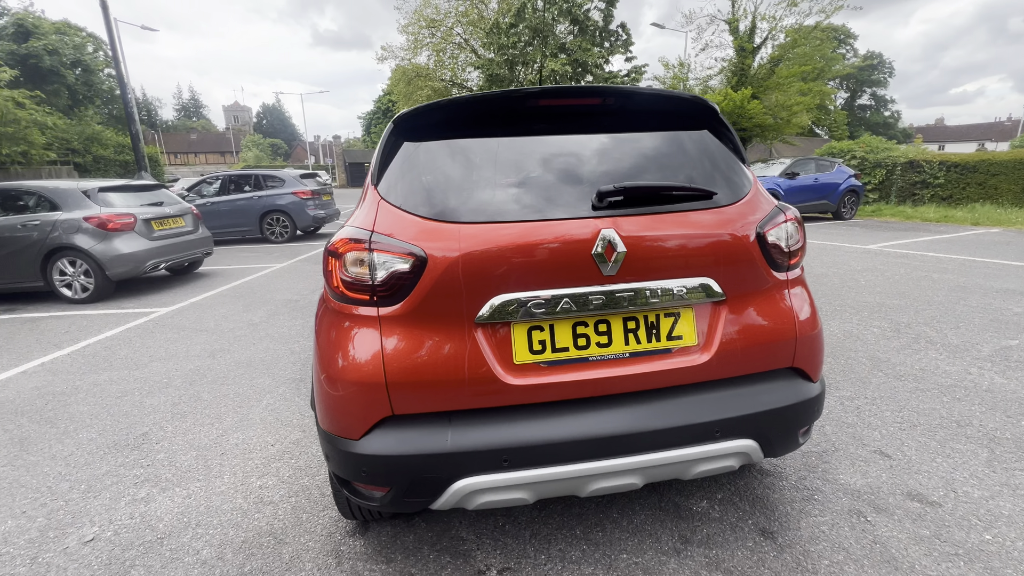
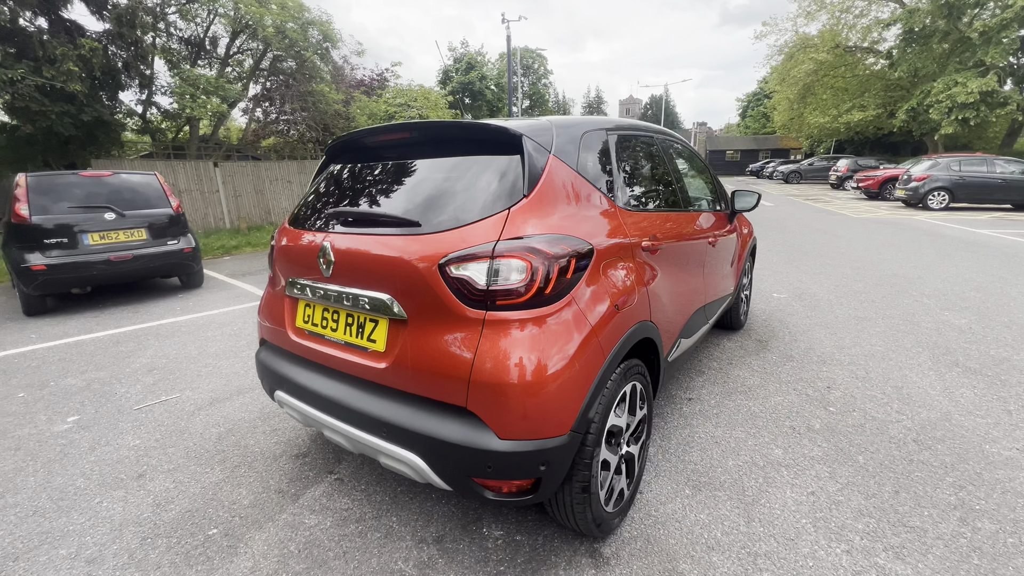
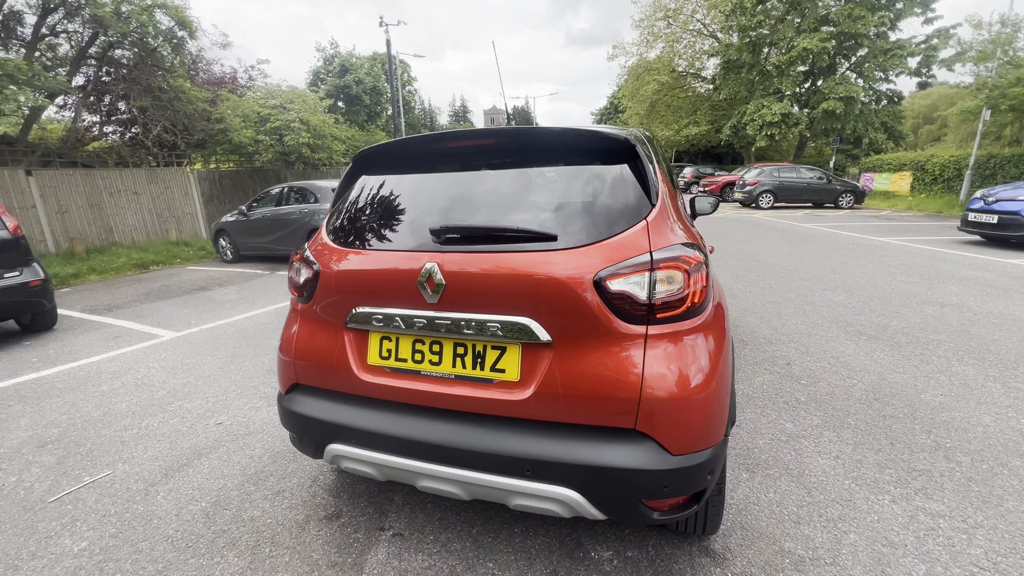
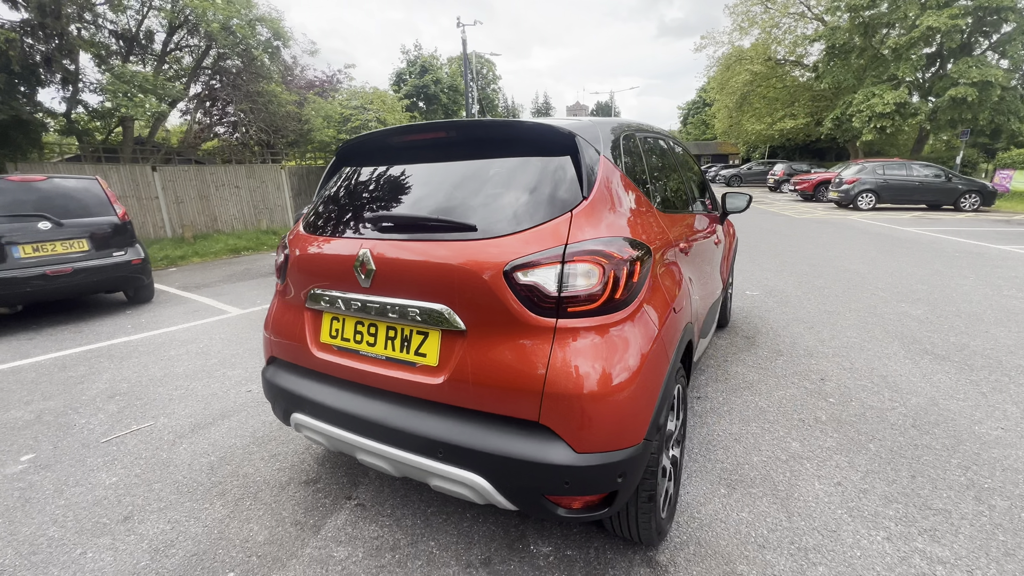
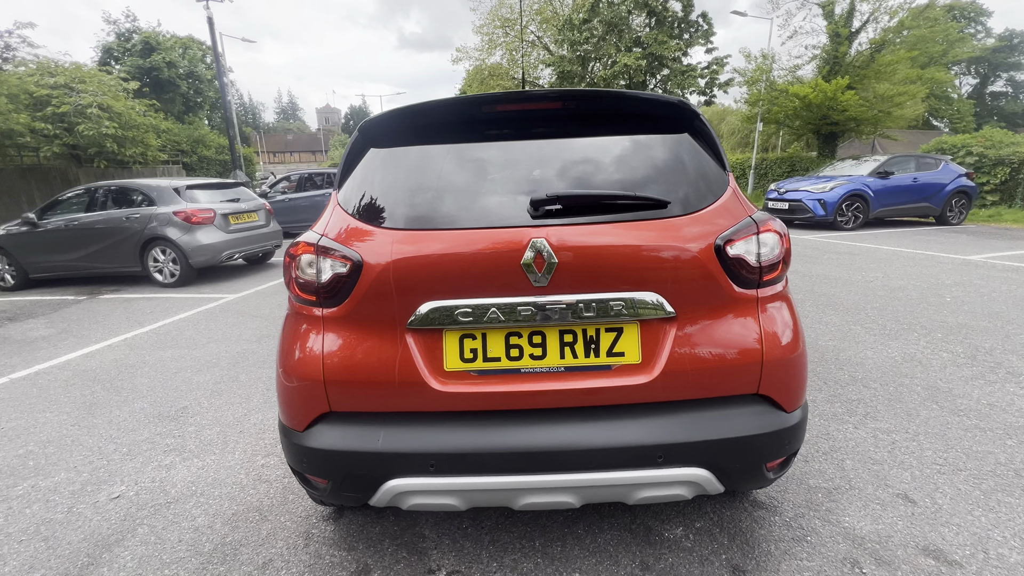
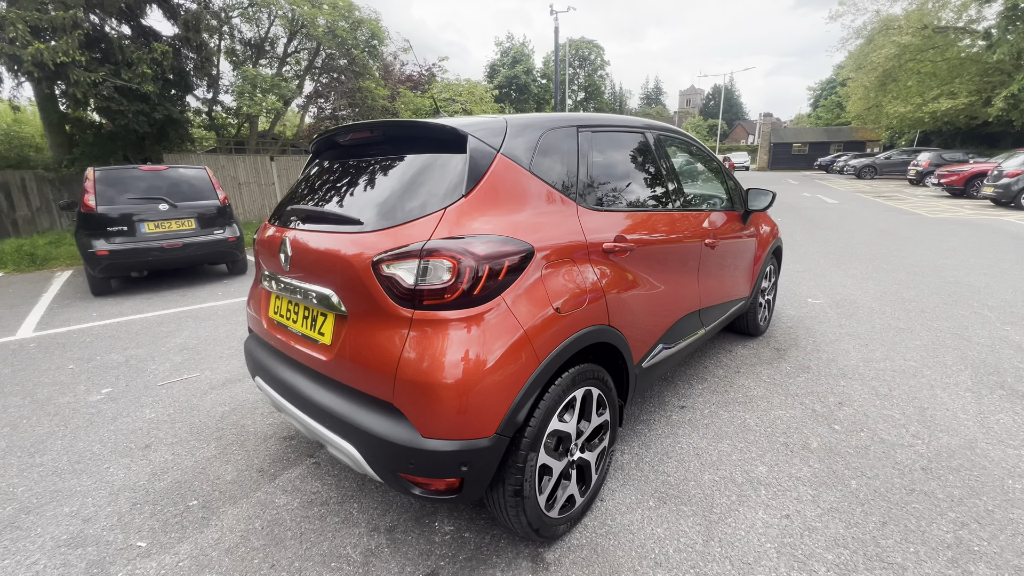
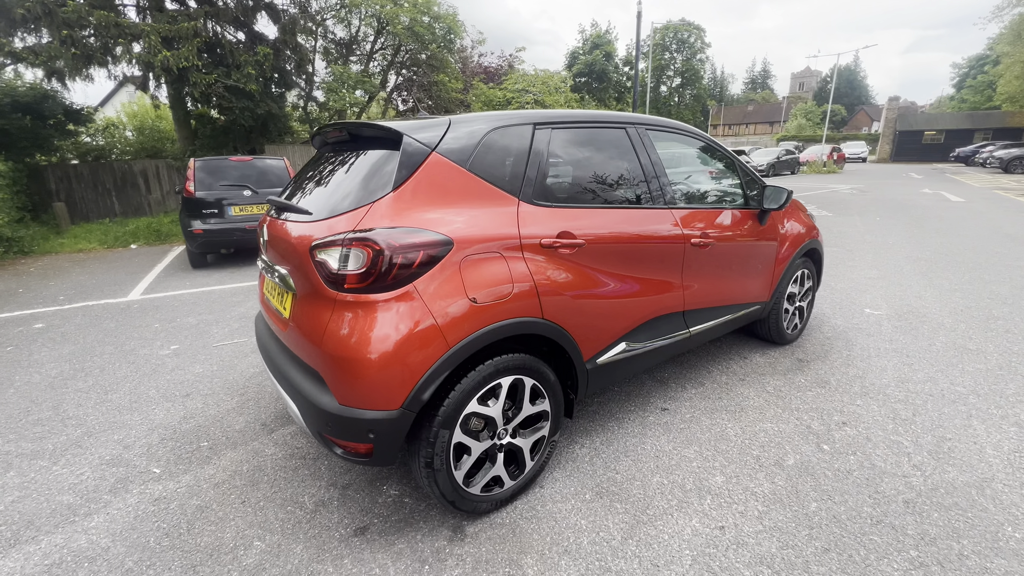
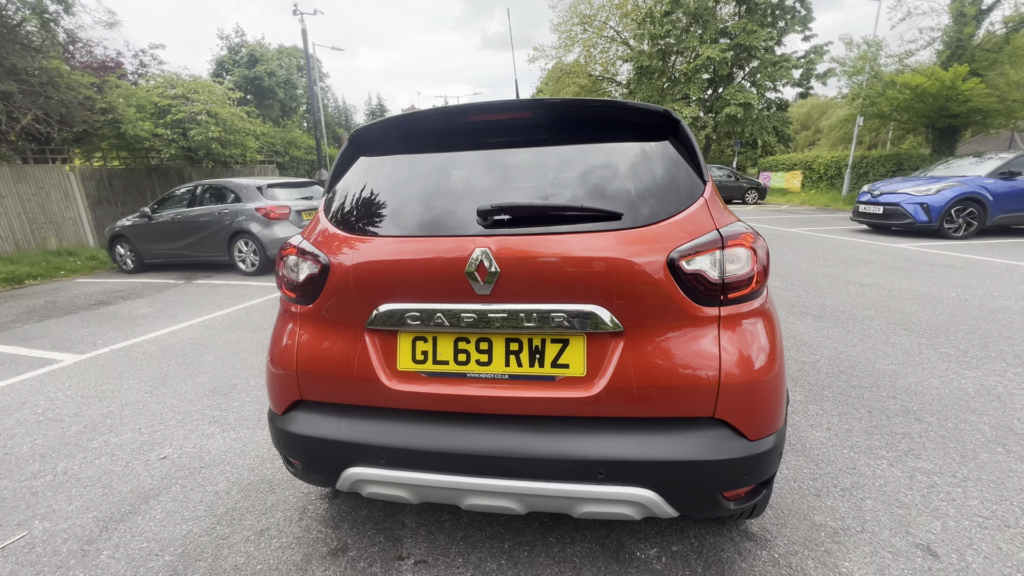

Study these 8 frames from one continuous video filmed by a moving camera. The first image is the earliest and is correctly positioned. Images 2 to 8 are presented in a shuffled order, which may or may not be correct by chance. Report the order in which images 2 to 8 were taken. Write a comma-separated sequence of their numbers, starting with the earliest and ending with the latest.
5, 8, 3, 4, 2, 6, 7
